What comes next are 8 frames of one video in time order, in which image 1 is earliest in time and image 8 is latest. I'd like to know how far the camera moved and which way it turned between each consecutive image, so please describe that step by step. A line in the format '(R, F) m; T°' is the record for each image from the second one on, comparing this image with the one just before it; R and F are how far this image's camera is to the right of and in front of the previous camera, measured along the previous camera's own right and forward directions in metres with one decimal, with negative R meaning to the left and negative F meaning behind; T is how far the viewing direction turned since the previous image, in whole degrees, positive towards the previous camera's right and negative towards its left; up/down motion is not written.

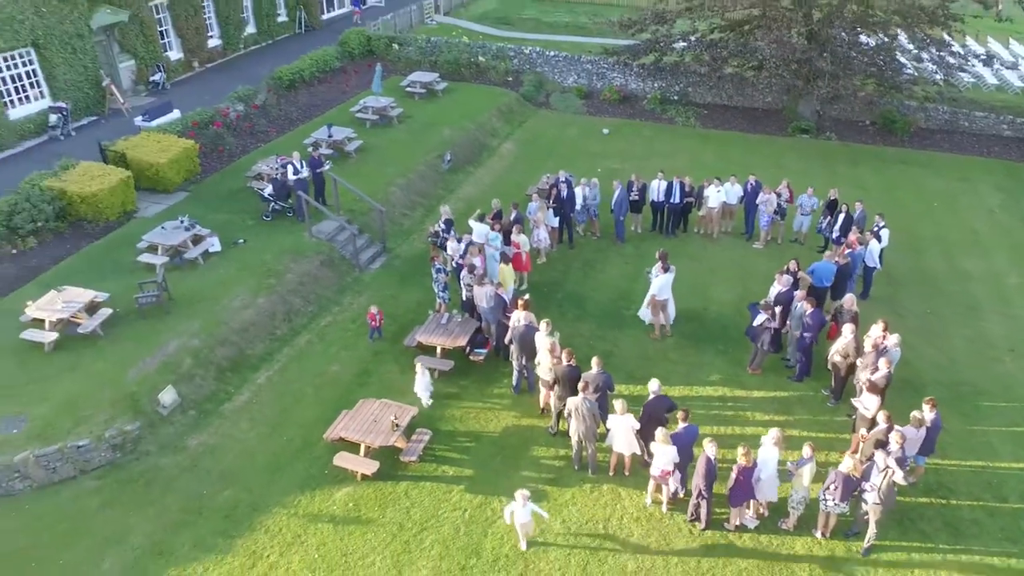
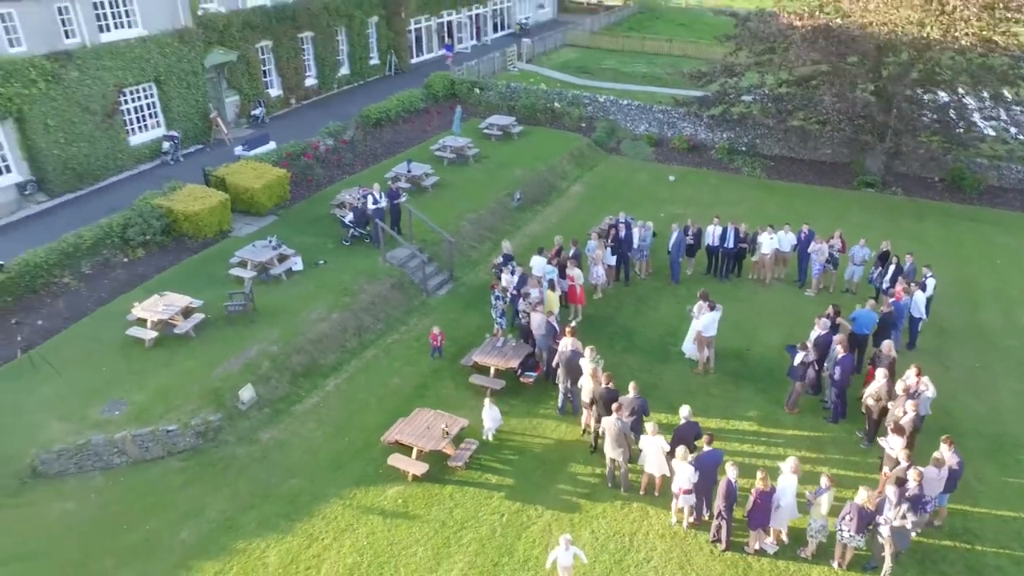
(+0.4, -1.1) m; -5°
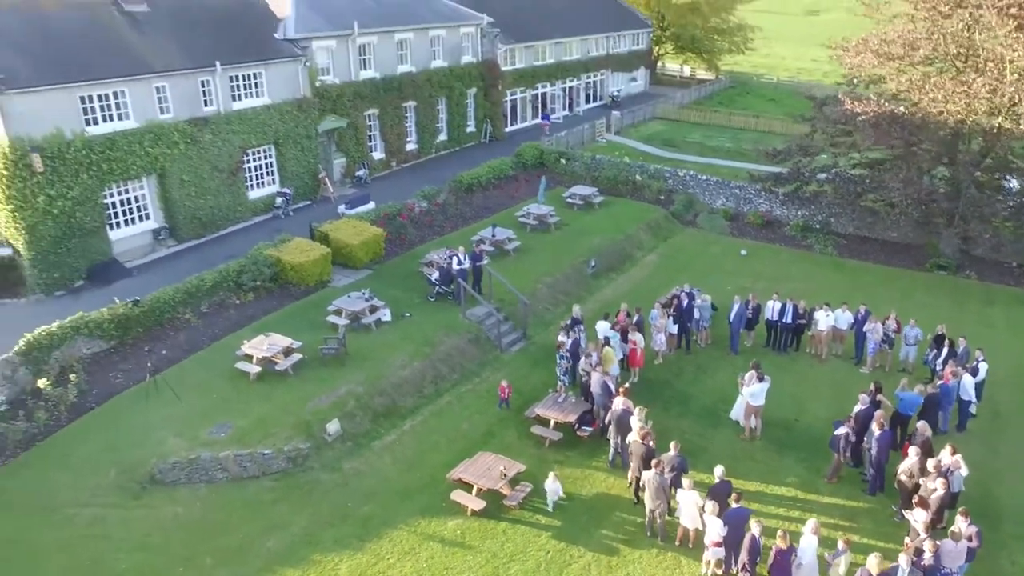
(+0.5, -1.6) m; -6°
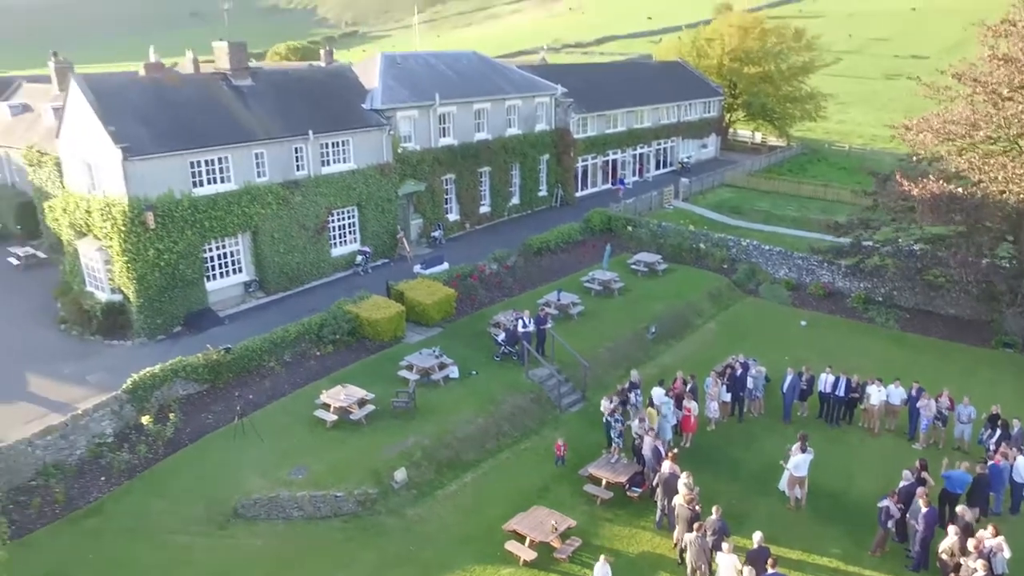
(+0.2, -1.3) m; -5°
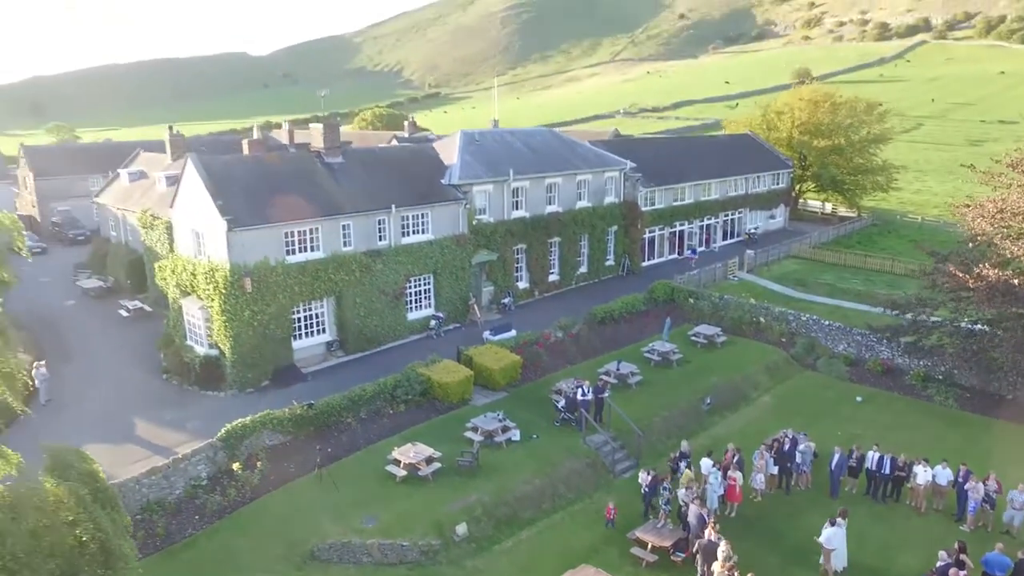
(+0.3, -1.7) m; -5°
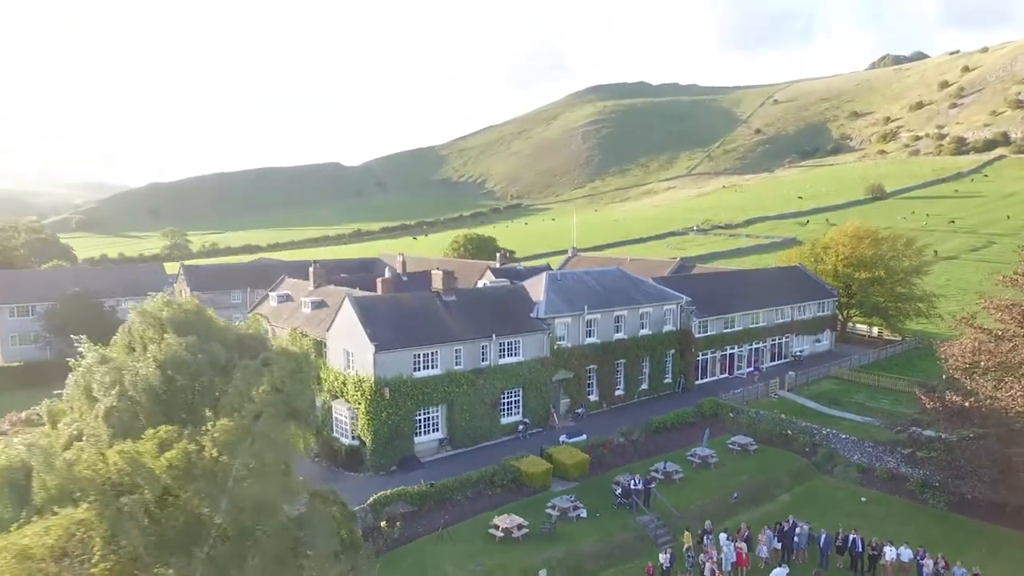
(+0.2, -8.8) m; -5°
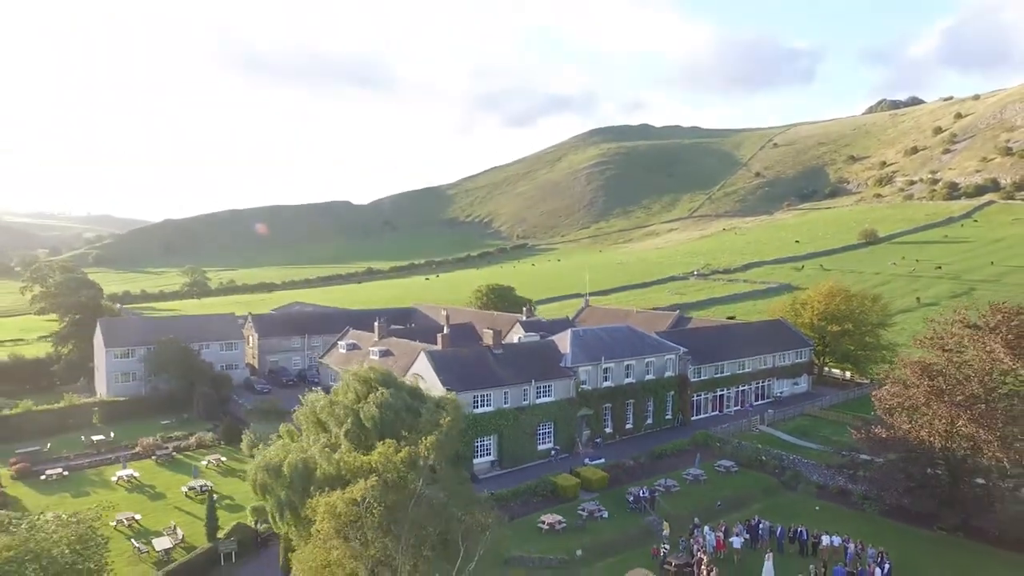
(-2.0, -11.6) m; 0°
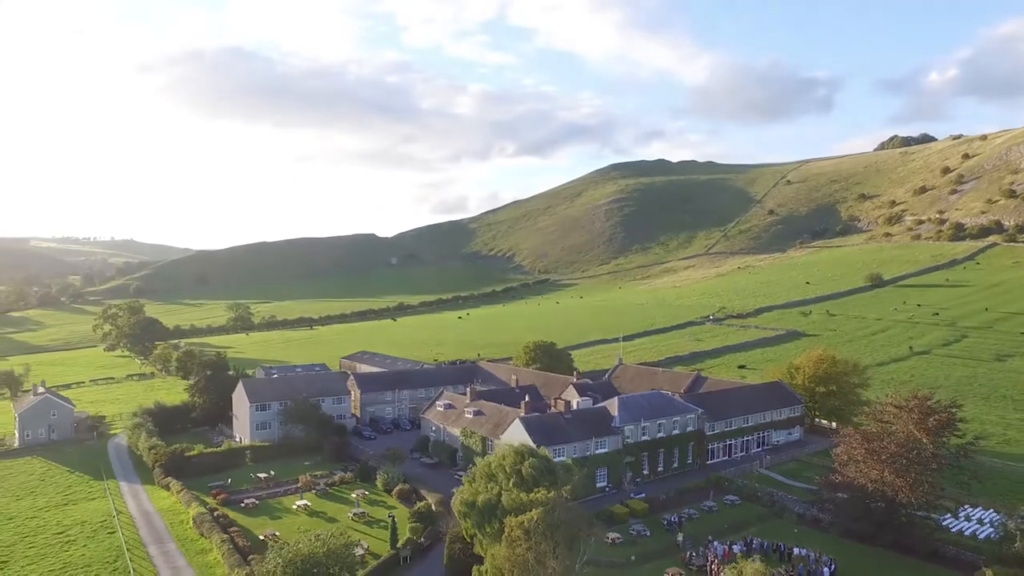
(-4.4, -20.7) m; -1°
